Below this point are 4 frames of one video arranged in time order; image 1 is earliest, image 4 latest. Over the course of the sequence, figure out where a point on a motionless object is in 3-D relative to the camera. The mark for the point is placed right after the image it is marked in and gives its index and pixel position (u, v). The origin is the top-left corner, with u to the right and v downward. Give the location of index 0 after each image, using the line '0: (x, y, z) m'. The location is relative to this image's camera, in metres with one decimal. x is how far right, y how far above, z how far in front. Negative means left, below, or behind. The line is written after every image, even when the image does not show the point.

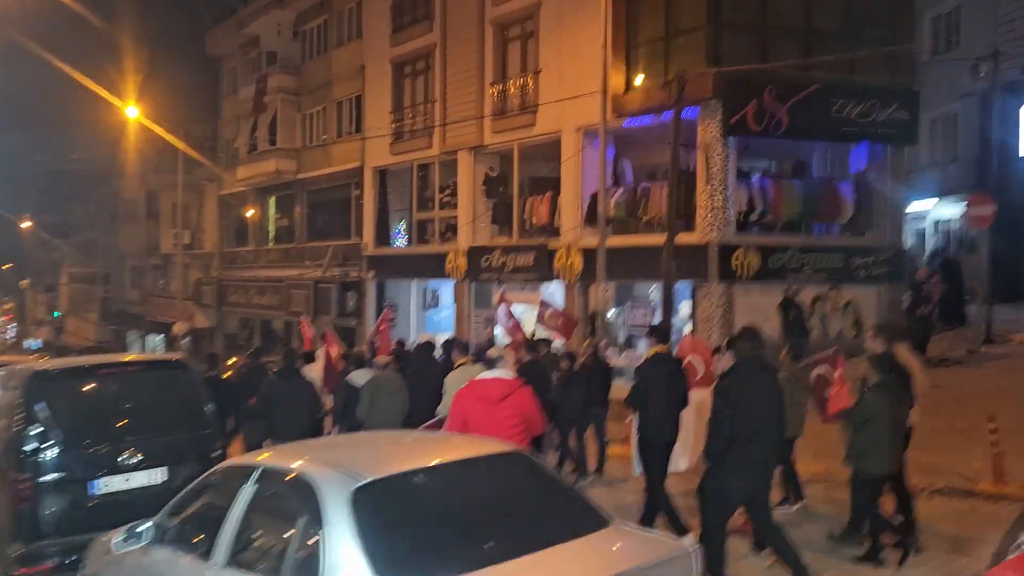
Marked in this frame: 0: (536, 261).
0: (+0.6, +0.6, +19.4) m
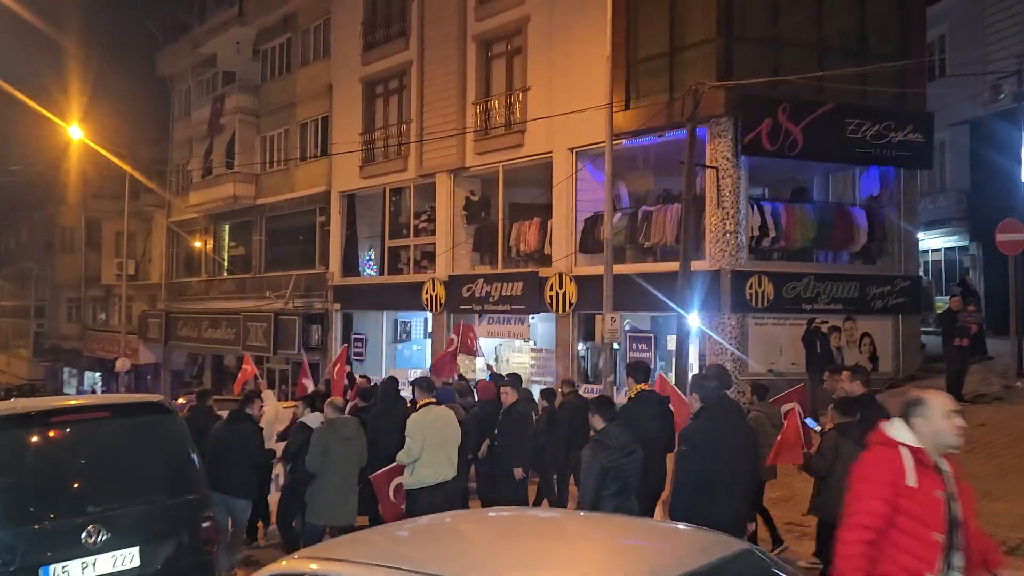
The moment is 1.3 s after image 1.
0: (+0.3, -0.1, +18.0) m
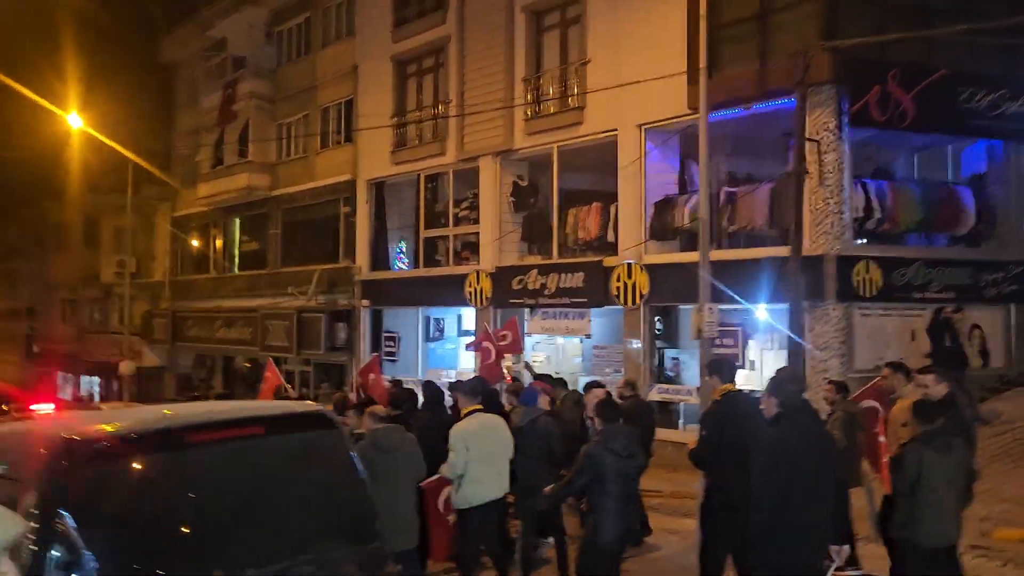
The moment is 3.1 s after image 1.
0: (+1.5, +0.1, +16.5) m
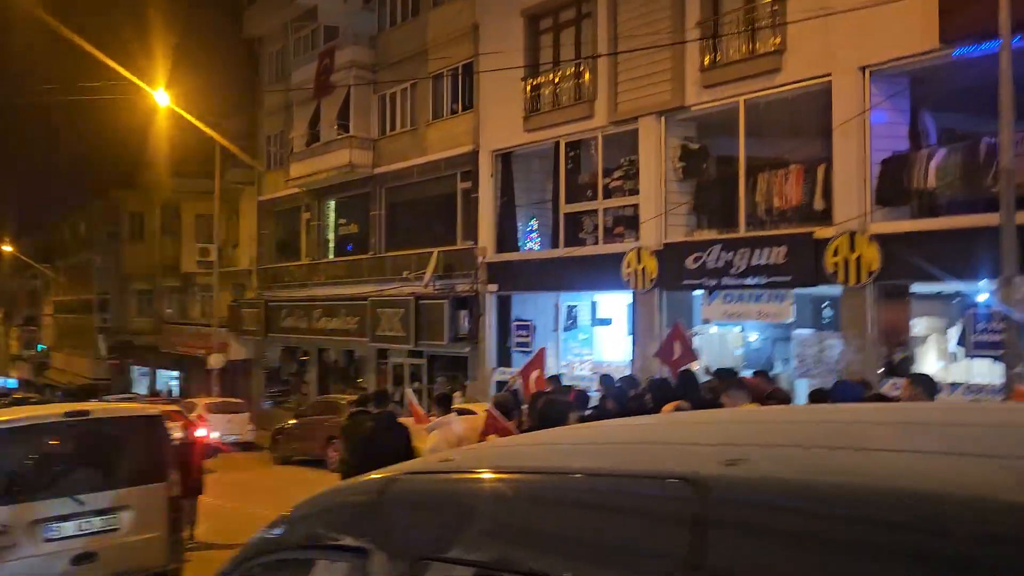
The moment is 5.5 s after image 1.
0: (+4.7, +0.5, +13.9) m
